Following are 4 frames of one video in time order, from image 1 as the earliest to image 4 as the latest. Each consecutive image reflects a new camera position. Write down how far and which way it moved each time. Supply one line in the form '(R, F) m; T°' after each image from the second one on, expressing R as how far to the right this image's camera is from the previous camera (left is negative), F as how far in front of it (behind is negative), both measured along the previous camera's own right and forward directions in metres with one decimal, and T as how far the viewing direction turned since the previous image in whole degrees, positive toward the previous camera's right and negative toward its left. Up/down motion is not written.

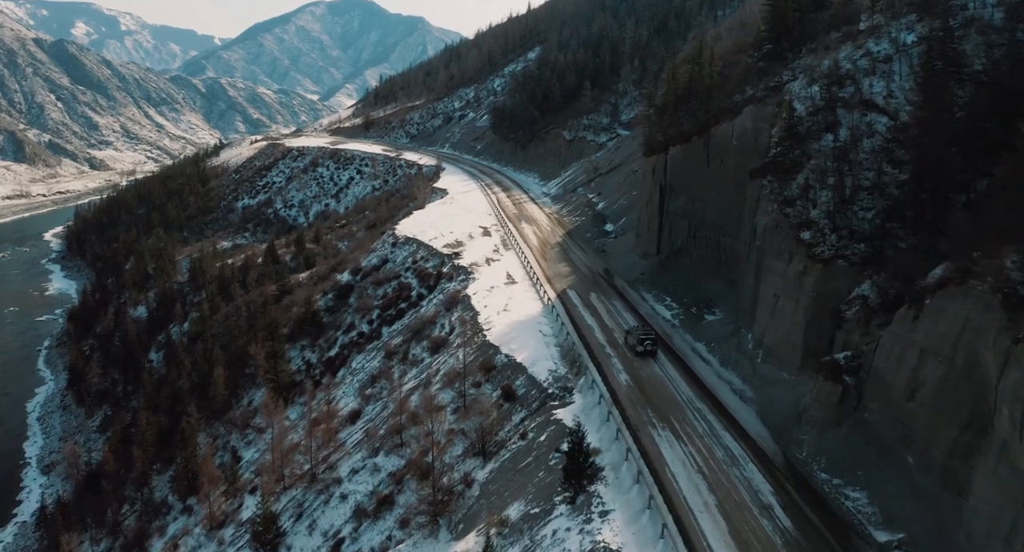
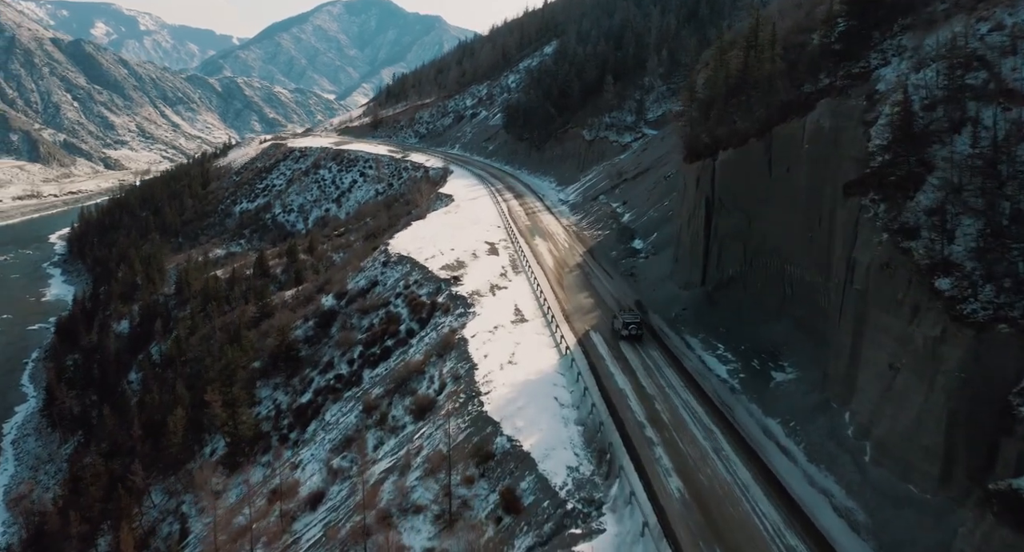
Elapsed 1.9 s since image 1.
(+0.3, +6.4) m; -1°
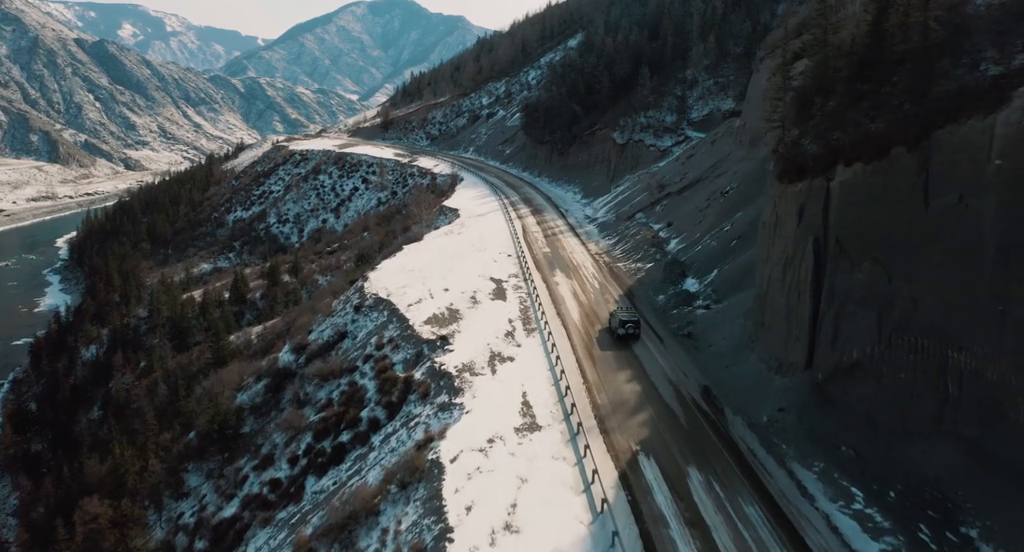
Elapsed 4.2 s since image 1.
(+0.4, +8.8) m; -2°
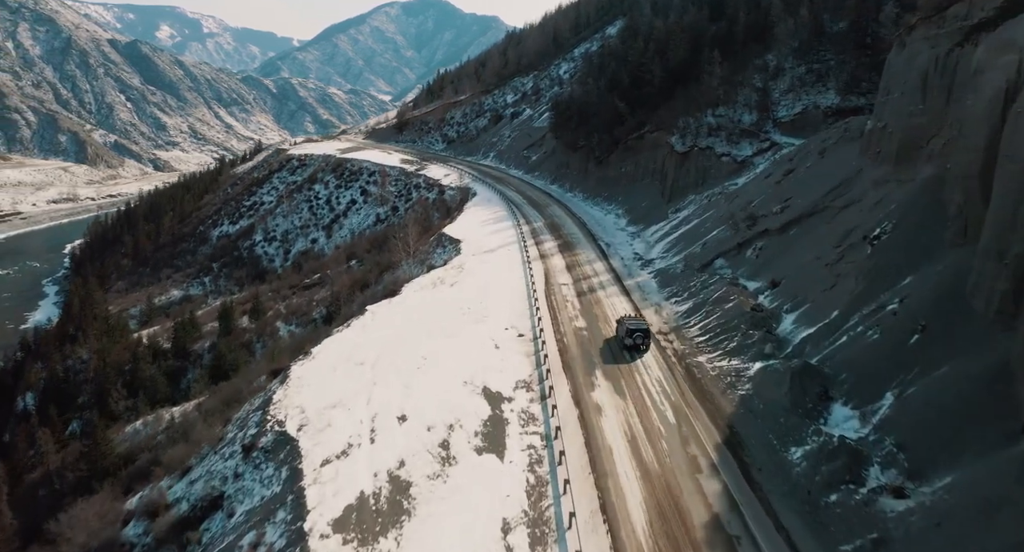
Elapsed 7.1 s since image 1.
(+0.6, +12.1) m; -3°
